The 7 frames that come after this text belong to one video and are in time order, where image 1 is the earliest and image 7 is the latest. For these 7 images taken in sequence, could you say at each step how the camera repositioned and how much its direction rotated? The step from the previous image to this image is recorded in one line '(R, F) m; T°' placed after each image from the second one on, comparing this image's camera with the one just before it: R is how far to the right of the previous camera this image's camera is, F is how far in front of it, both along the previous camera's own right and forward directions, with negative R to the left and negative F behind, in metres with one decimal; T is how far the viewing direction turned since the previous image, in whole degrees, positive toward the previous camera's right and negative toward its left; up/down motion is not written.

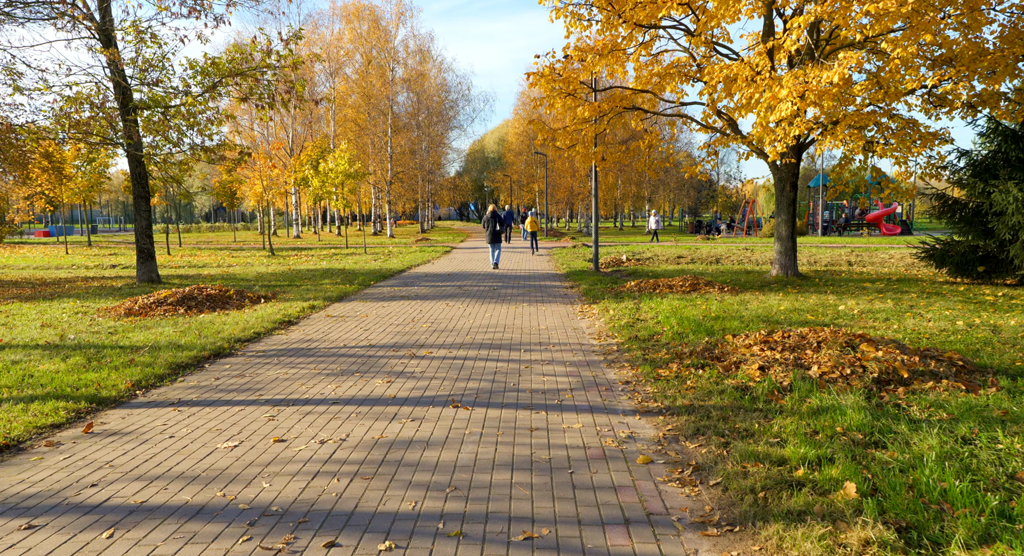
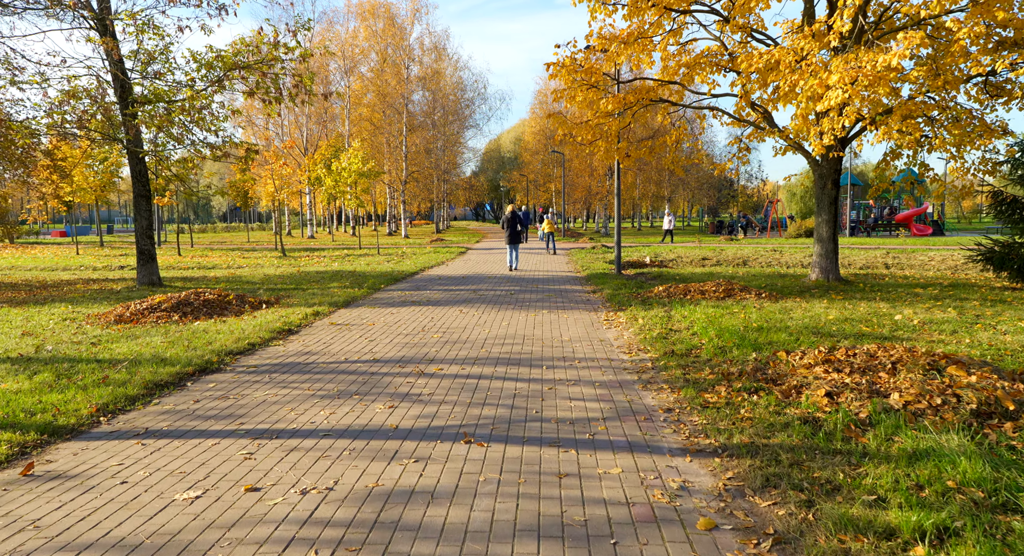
(0.0, +1.0) m; -1°
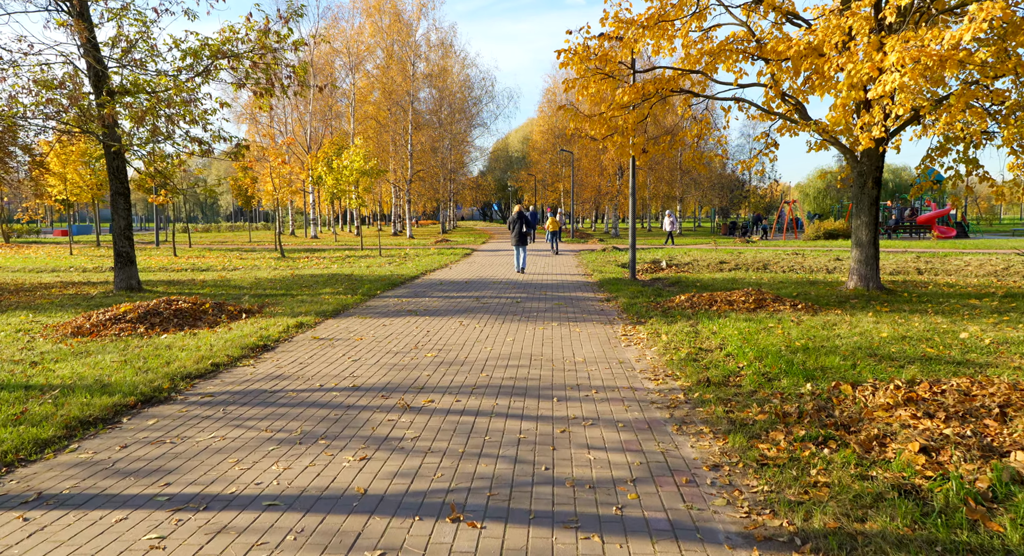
(0.0, +1.3) m; -1°
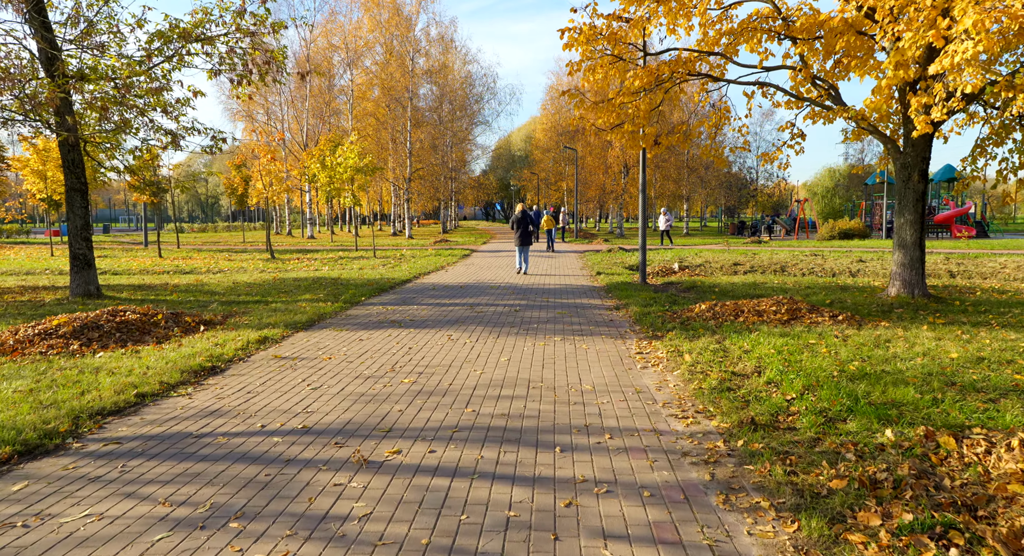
(+0.1, +1.5) m; 0°
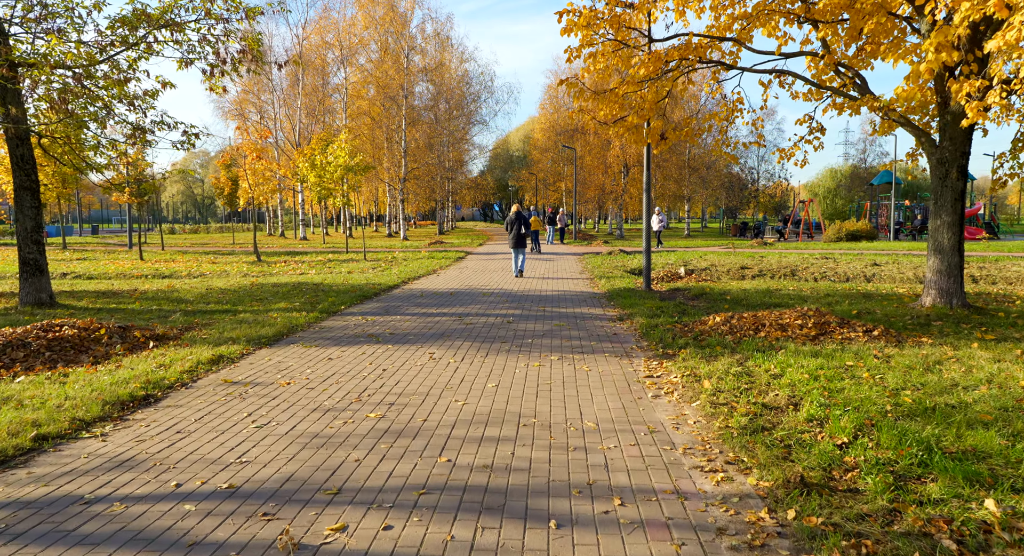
(+0.1, +1.2) m; 0°
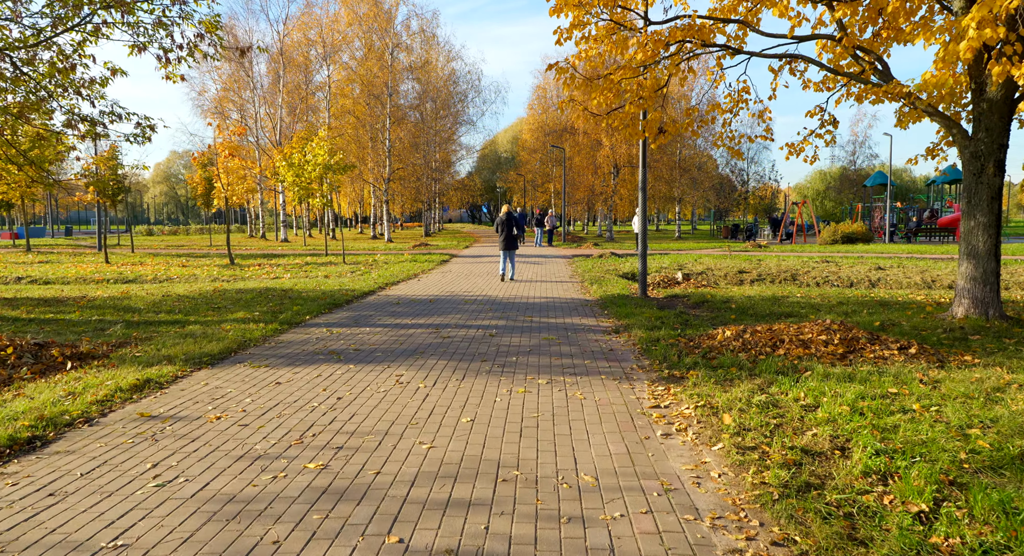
(+0.1, +1.3) m; +1°
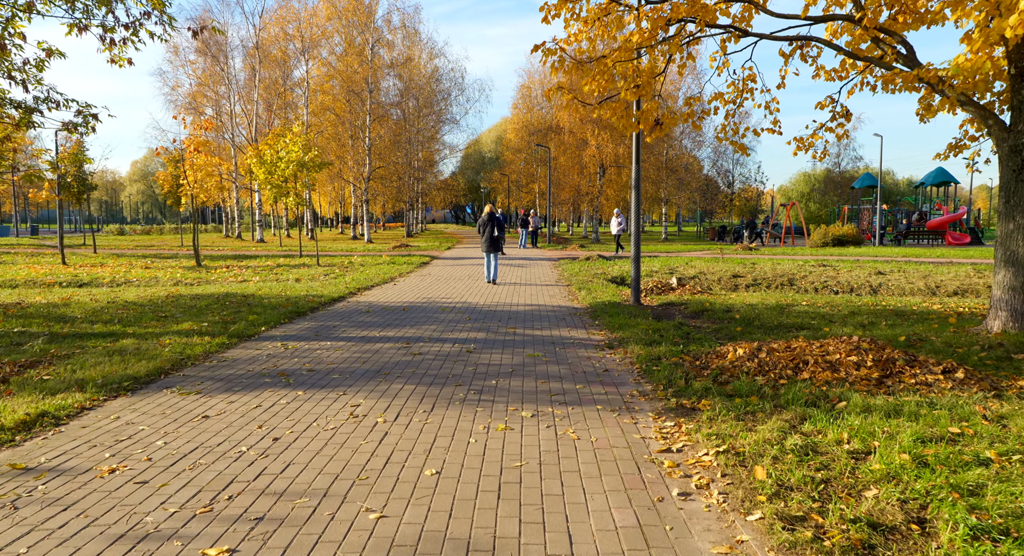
(0.0, +1.3) m; +1°
